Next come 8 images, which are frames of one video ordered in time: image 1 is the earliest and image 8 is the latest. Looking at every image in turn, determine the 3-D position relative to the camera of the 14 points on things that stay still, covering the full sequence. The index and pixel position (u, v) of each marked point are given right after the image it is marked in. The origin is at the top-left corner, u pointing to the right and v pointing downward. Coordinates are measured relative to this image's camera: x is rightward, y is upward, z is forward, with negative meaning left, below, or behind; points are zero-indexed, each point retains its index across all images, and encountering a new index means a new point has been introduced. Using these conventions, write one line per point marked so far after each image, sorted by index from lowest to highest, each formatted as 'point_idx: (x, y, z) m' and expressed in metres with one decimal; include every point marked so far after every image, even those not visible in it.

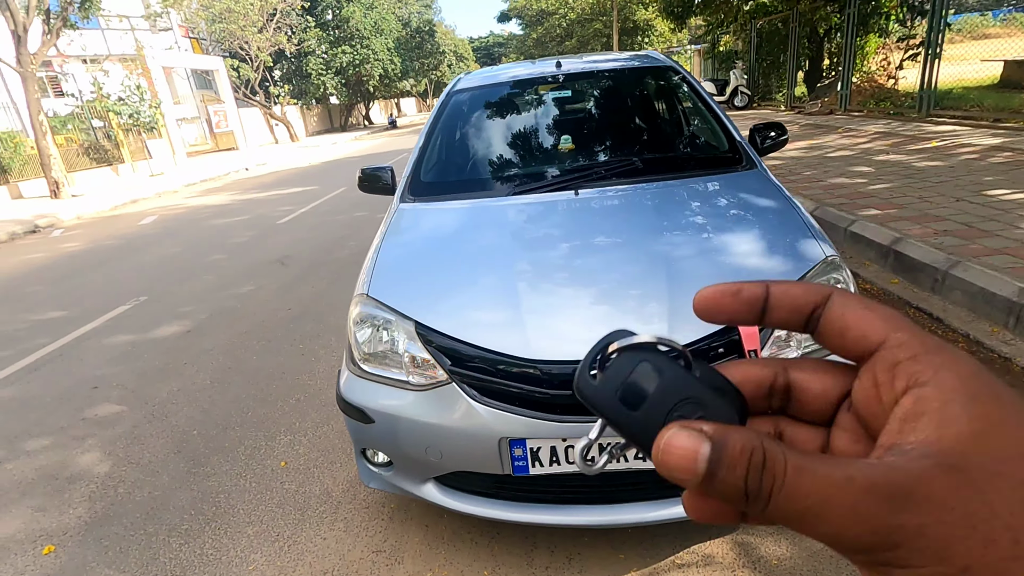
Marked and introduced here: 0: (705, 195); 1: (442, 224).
0: (+0.8, +0.4, +2.2) m
1: (-0.3, +0.3, +2.4) m
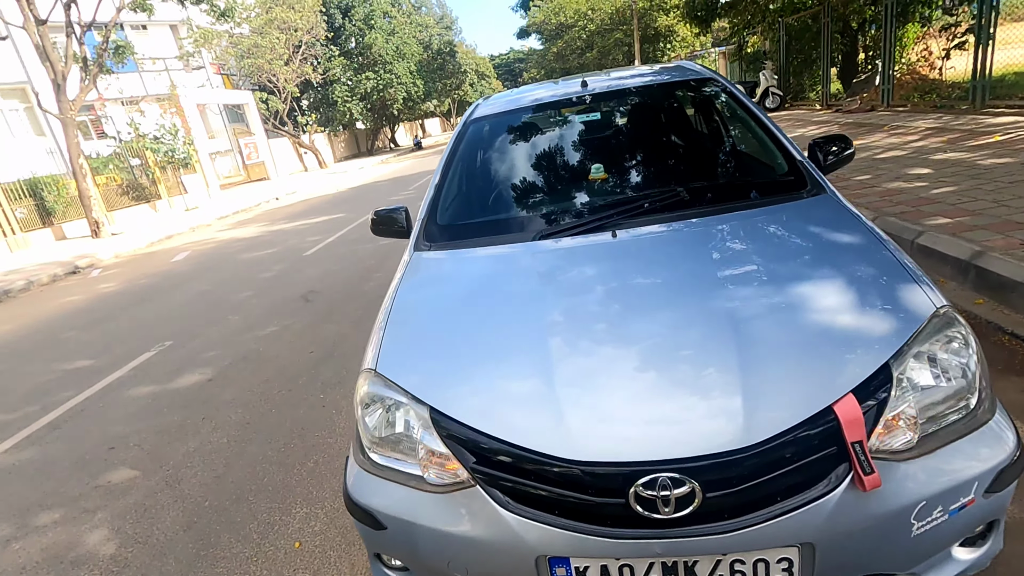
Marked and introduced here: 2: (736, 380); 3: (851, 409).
0: (+0.9, +0.2, +1.9) m
1: (-0.2, 0.0, +2.1) m
2: (+0.6, -0.2, +1.4) m
3: (+0.8, -0.3, +1.3) m
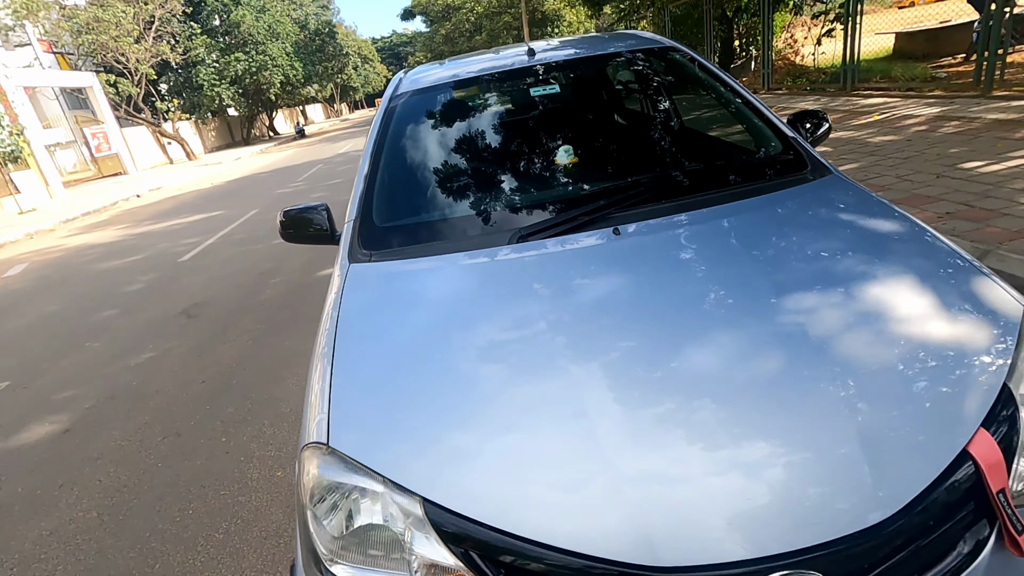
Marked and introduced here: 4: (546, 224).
0: (+0.8, +0.2, +1.6) m
1: (-0.3, 0.0, +1.6) m
2: (+0.6, -0.2, +1.1) m
3: (+0.9, -0.3, +1.0) m
4: (+0.1, +0.3, +2.0) m
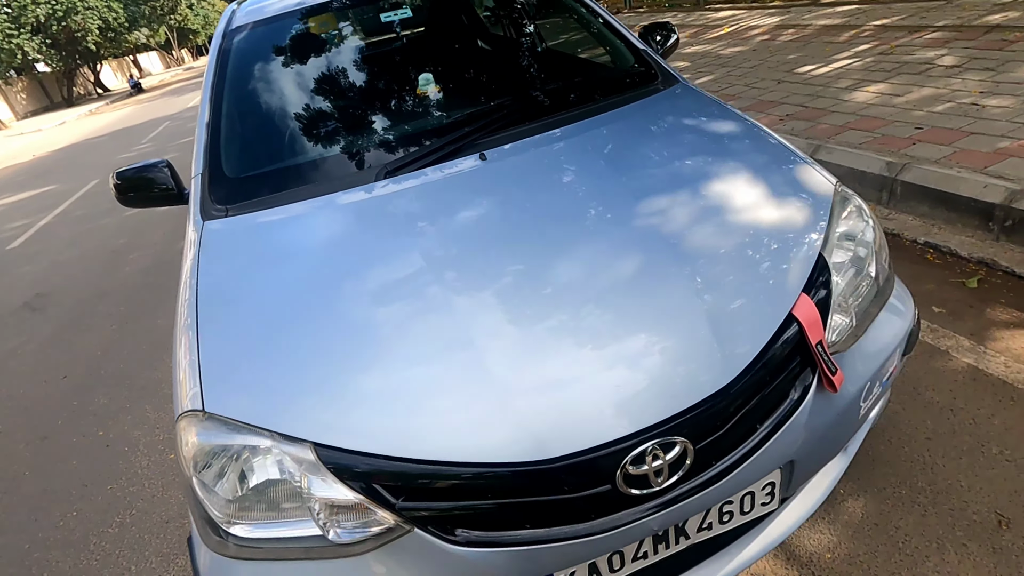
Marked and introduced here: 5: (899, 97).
0: (+0.4, +0.5, +1.7) m
1: (-0.7, +0.1, +1.6) m
2: (+0.4, 0.0, +1.2) m
3: (+0.6, 0.0, +1.2) m
4: (-0.4, +0.5, +2.0) m
5: (+2.8, +1.4, +3.9) m
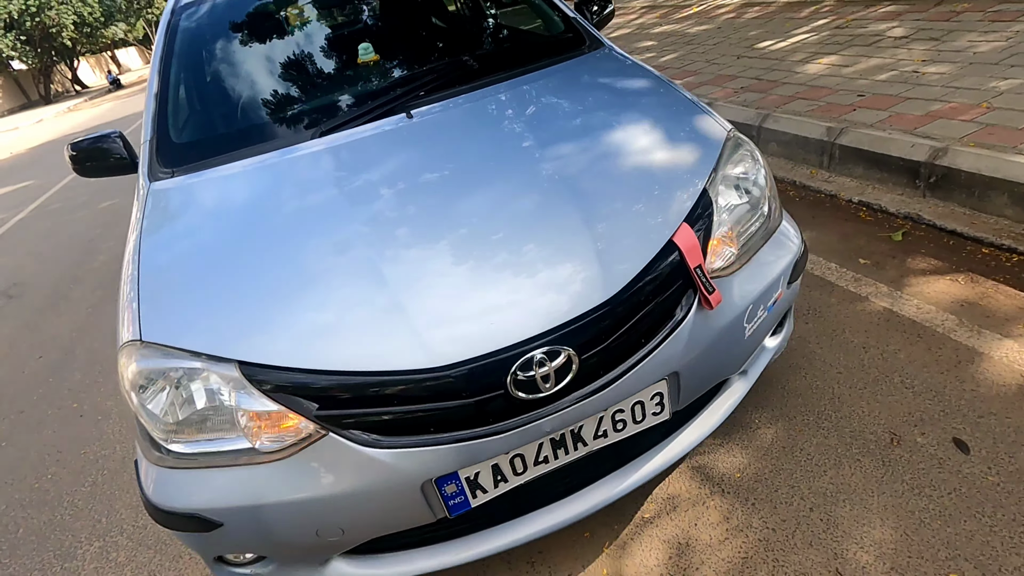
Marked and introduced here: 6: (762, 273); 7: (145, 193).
0: (+0.2, +0.7, +1.8) m
1: (-0.9, +0.3, +1.7) m
2: (+0.1, +0.1, +1.3) m
3: (+0.4, +0.1, +1.3) m
4: (-0.6, +0.7, +2.1) m
5: (+2.5, +1.7, +4.1) m
6: (+0.7, 0.0, +1.4) m
7: (-1.3, +0.3, +1.9) m
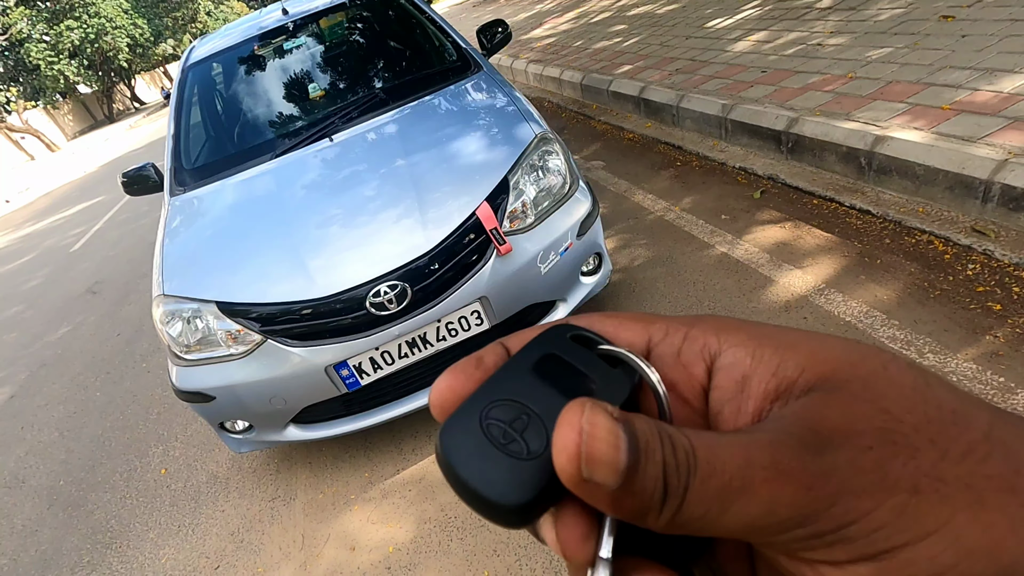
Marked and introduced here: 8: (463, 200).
0: (-0.3, +0.8, +2.5) m
1: (-1.4, +0.4, +2.5) m
2: (-0.4, +0.3, +2.0) m
3: (-0.1, +0.3, +2.0) m
4: (-1.1, +0.8, +2.9) m
5: (+2.2, +2.1, +4.5) m
6: (+0.2, +0.2, +2.1) m
7: (-1.7, +0.4, +2.8) m
8: (-0.2, +0.3, +2.0) m
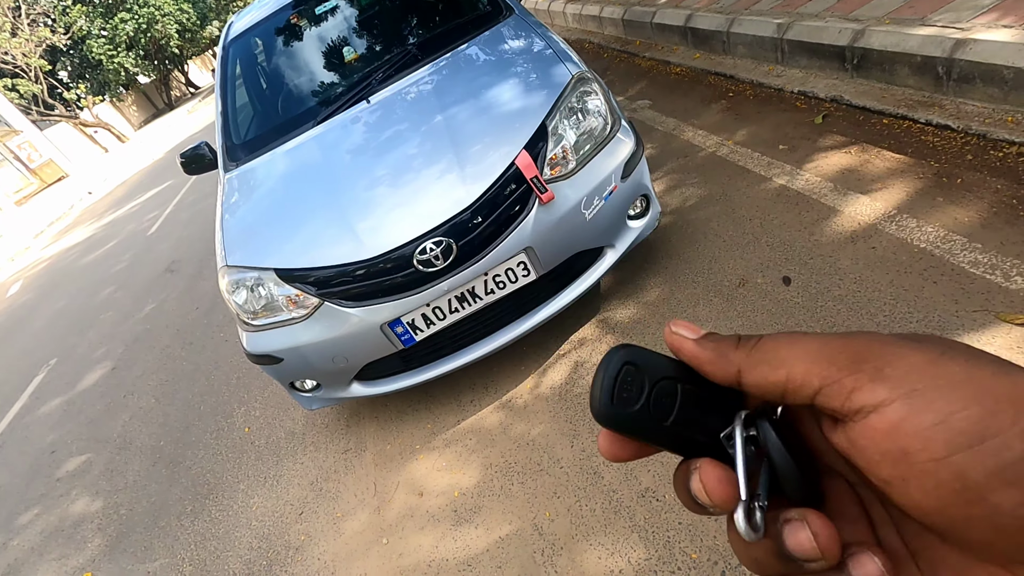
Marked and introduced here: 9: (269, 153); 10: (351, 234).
0: (-0.2, +1.1, +2.5) m
1: (-1.2, +0.5, +2.6) m
2: (-0.2, +0.5, +2.0) m
3: (+0.1, +0.5, +2.0) m
4: (-0.9, +1.0, +2.9) m
5: (+2.4, +2.6, +4.1) m
6: (+0.3, +0.4, +2.1) m
7: (-1.5, +0.6, +2.9) m
8: (0.0, +0.5, +2.0) m
9: (-1.3, +0.7, +2.9) m
10: (-0.6, +0.2, +2.1) m
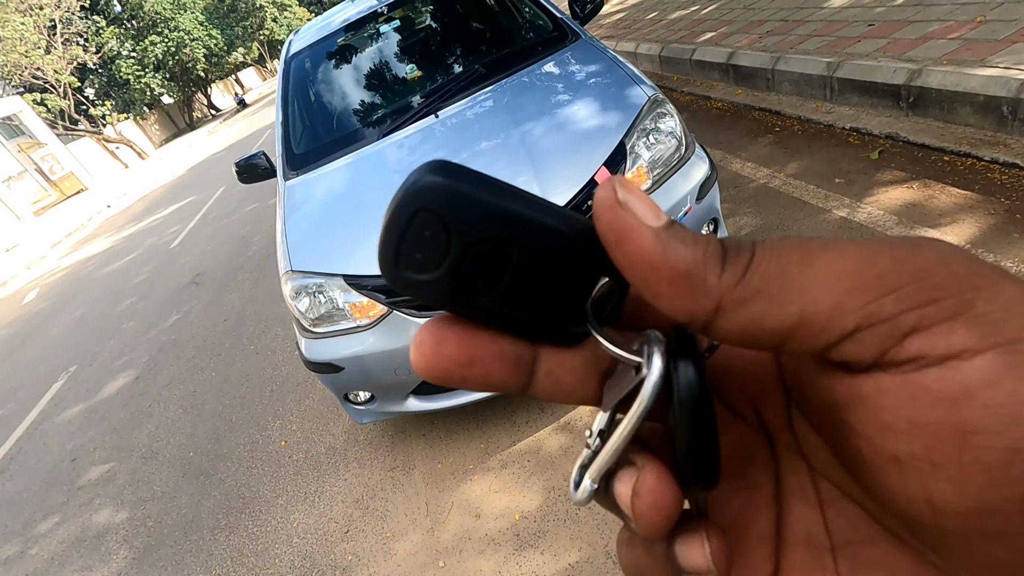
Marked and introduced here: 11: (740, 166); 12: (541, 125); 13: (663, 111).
0: (+0.2, +1.0, +2.5) m
1: (-0.9, +0.5, +2.6) m
2: (+0.1, +0.4, +2.0) m
3: (+0.3, +0.4, +2.0) m
4: (-0.5, +0.9, +2.9) m
5: (+2.8, +2.3, +4.2) m
6: (+0.6, +0.4, +2.1) m
7: (-1.2, +0.5, +2.9) m
8: (+0.2, +0.4, +2.0) m
9: (-1.0, +0.7, +2.9) m
10: (-0.4, +0.1, +2.0) m
11: (+1.5, +0.8, +3.5) m
12: (+0.1, +0.7, +2.2) m
13: (+0.6, +0.7, +2.2) m
